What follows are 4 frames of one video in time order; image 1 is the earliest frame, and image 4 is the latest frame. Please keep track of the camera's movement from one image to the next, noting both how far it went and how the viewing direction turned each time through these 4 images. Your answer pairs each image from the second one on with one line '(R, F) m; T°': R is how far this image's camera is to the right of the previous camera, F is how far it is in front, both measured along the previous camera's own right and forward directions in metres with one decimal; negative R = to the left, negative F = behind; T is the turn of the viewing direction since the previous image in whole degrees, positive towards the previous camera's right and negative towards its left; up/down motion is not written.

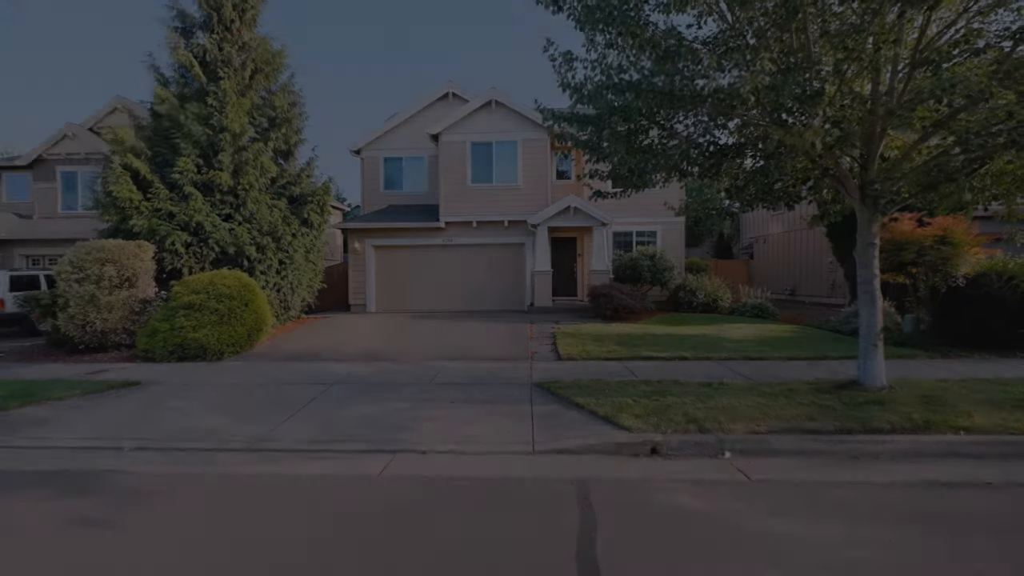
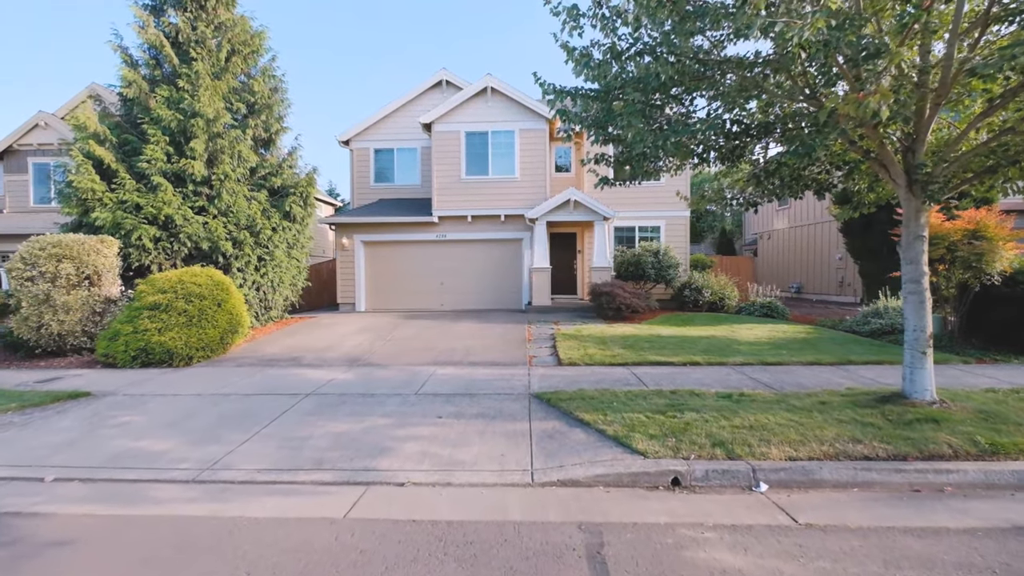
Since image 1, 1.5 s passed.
(0.0, +1.0) m; 0°
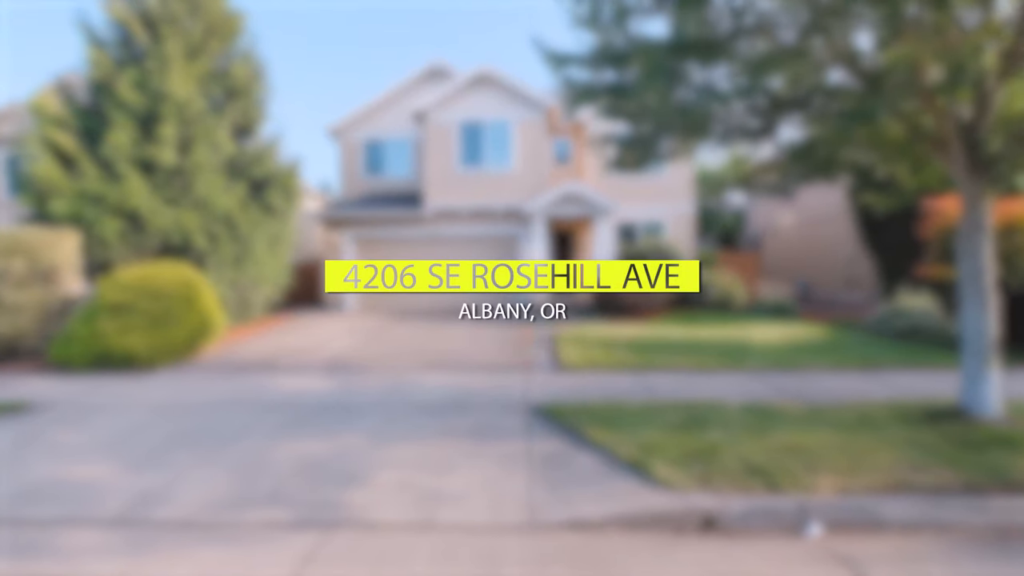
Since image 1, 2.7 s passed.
(0.0, +1.0) m; 0°
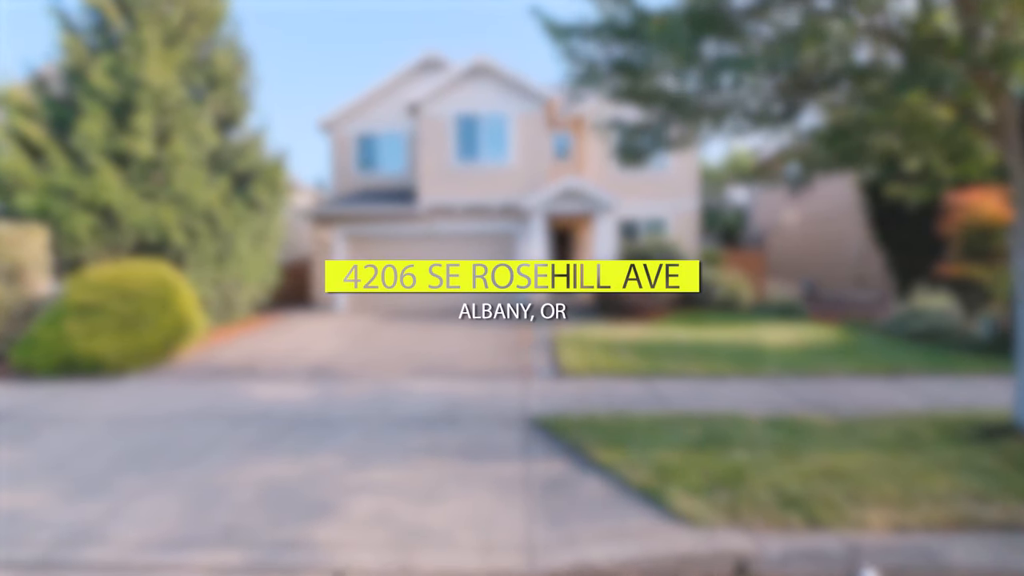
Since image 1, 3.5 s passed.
(0.0, +0.7) m; 0°
